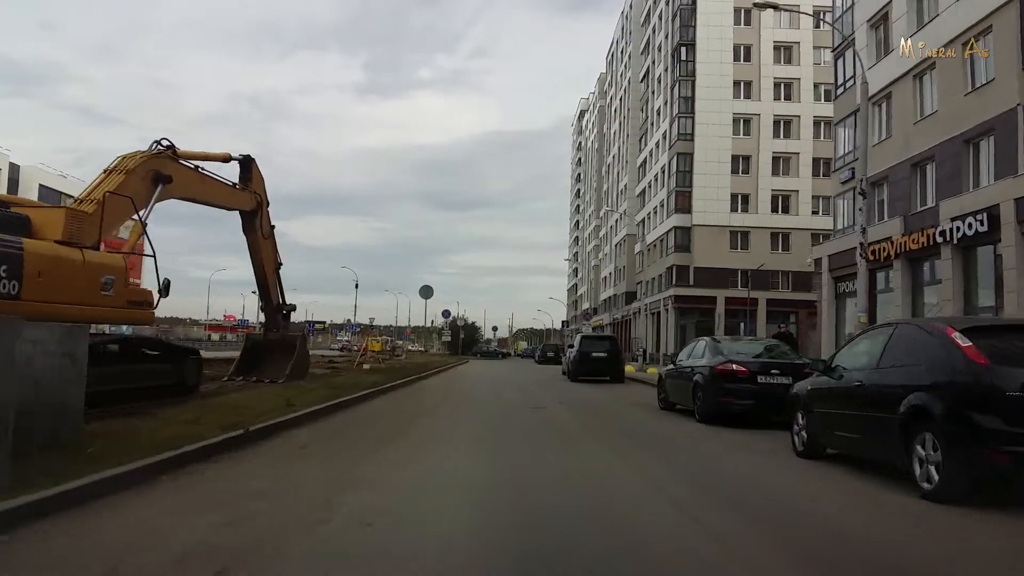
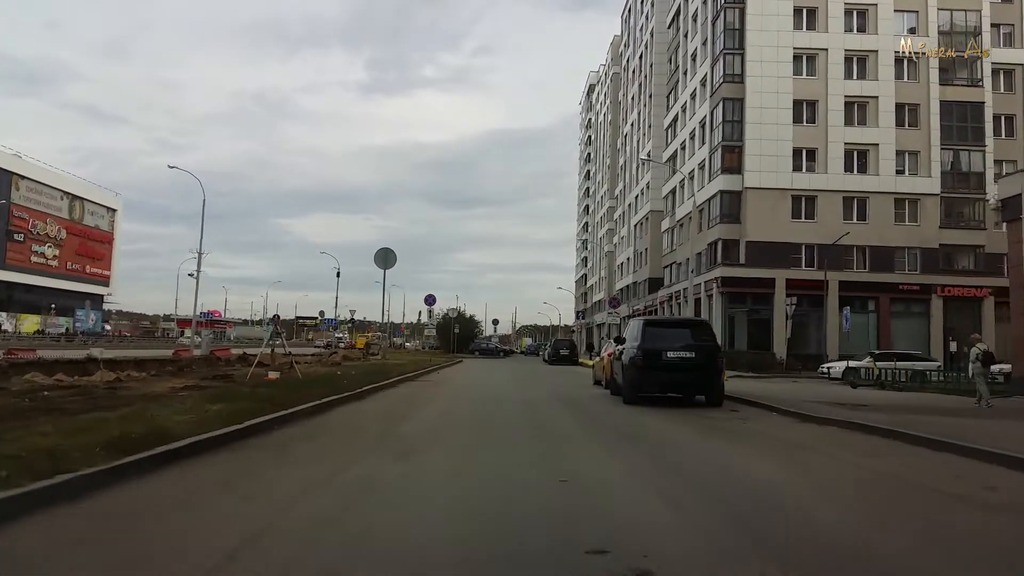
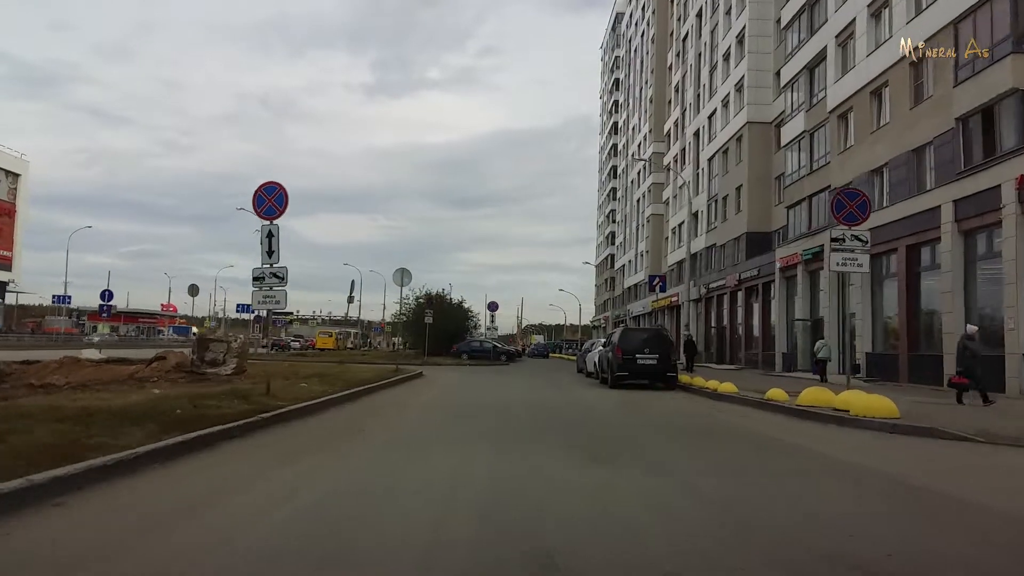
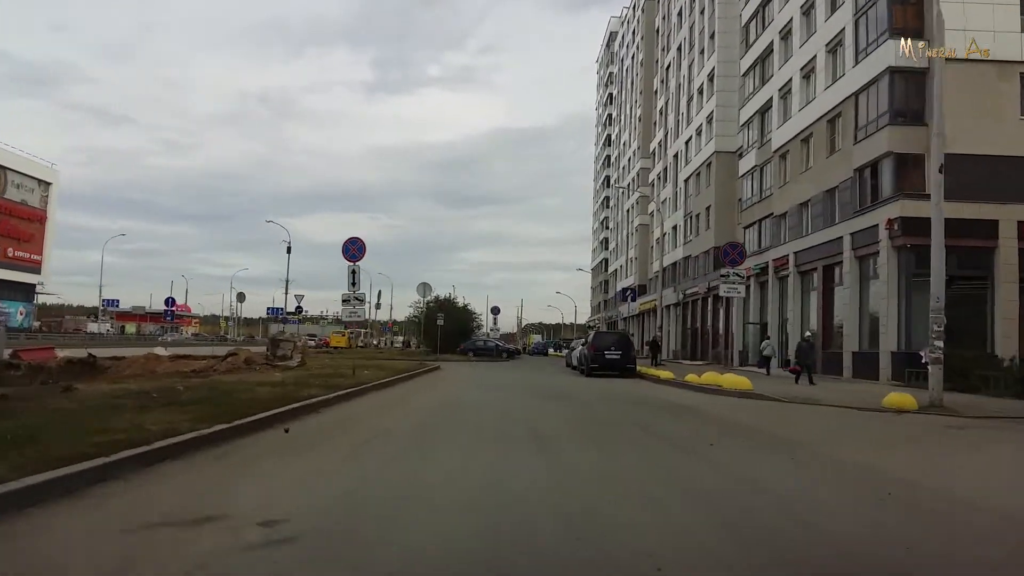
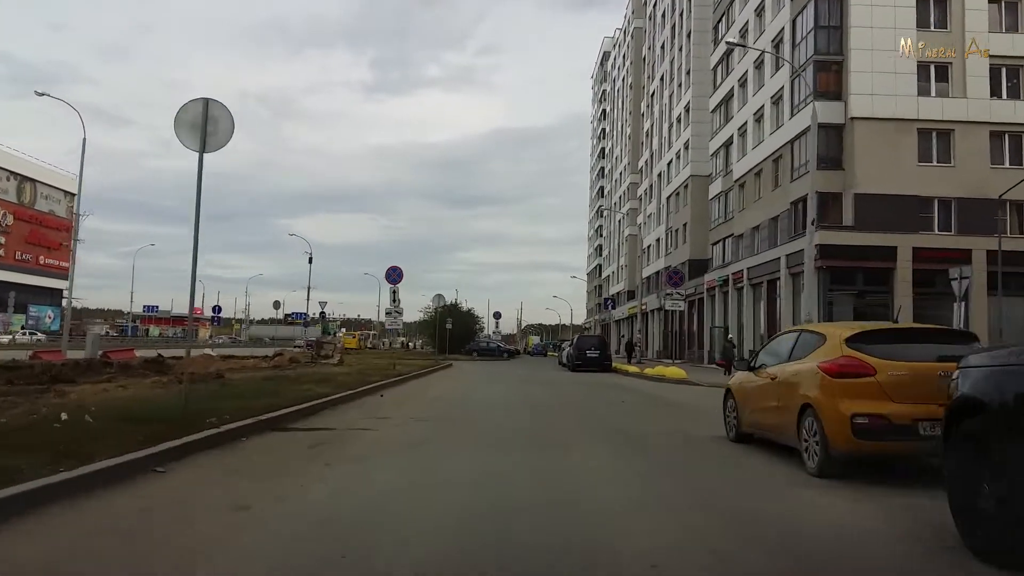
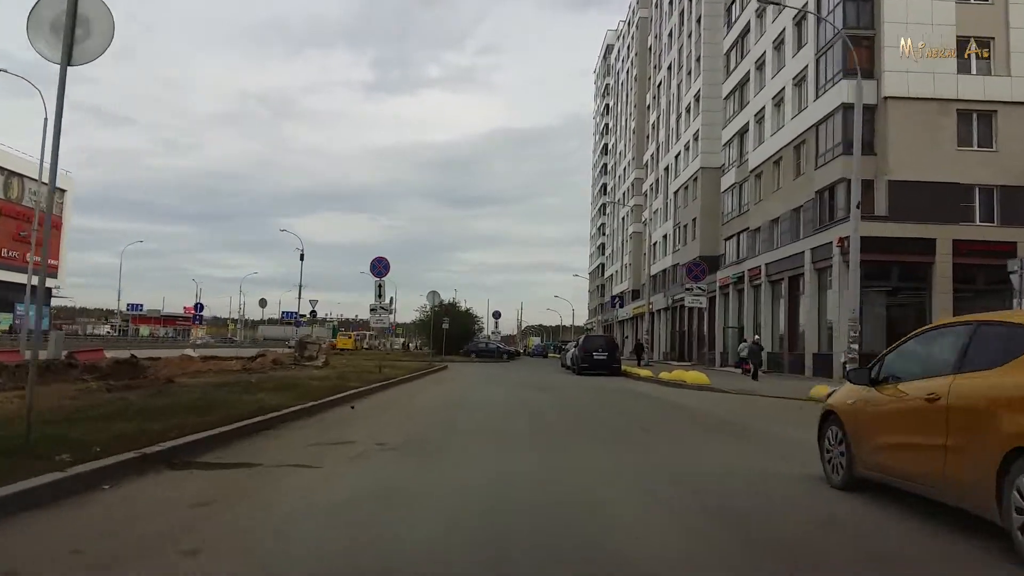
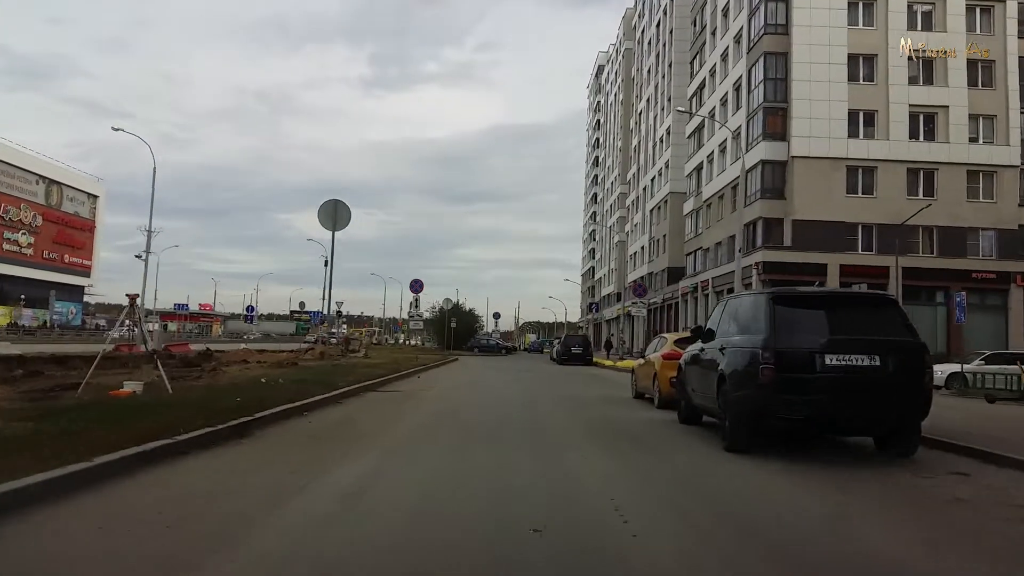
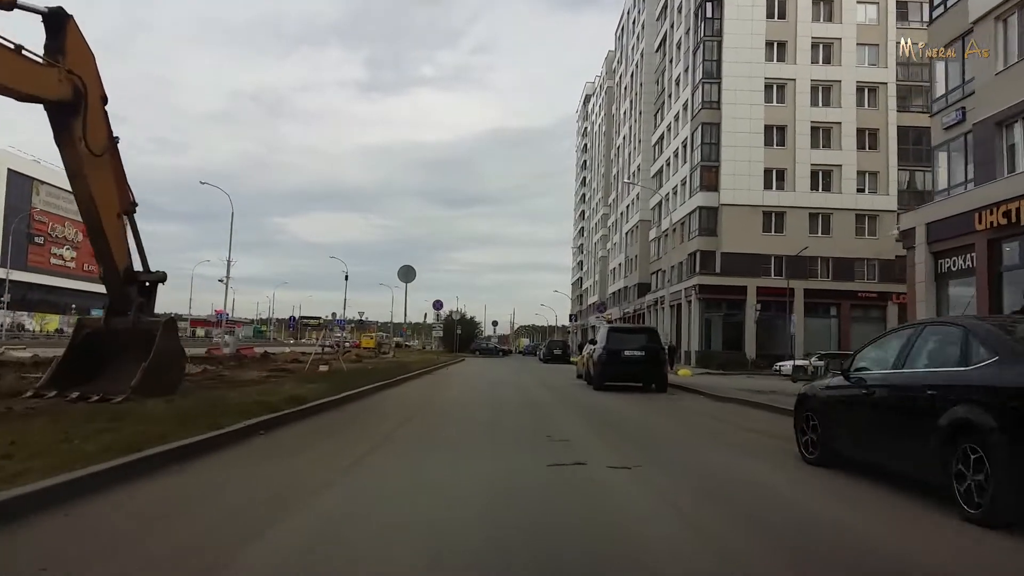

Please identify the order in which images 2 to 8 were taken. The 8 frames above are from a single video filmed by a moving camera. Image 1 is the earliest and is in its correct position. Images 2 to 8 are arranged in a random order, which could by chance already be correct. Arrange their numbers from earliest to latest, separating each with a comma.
8, 2, 7, 5, 6, 4, 3
